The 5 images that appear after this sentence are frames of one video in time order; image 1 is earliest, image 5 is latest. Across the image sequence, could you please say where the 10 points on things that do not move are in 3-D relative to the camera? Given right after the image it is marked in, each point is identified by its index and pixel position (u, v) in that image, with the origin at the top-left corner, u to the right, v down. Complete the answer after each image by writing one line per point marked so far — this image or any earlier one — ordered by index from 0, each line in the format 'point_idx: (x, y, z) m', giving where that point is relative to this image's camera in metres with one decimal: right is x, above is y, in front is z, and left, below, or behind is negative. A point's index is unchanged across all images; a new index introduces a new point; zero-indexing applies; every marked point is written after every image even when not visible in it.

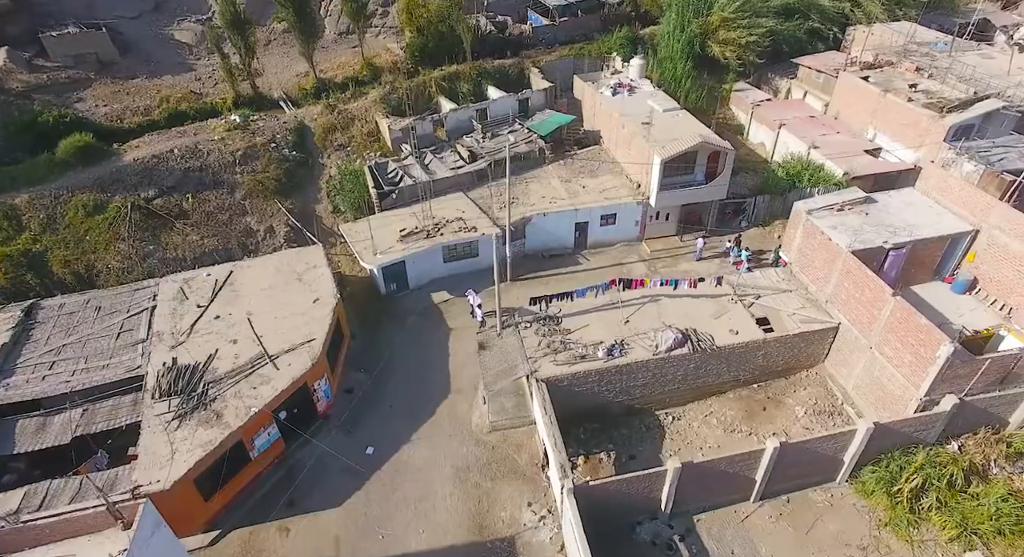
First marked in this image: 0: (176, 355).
0: (-10.4, -2.4, +19.0) m
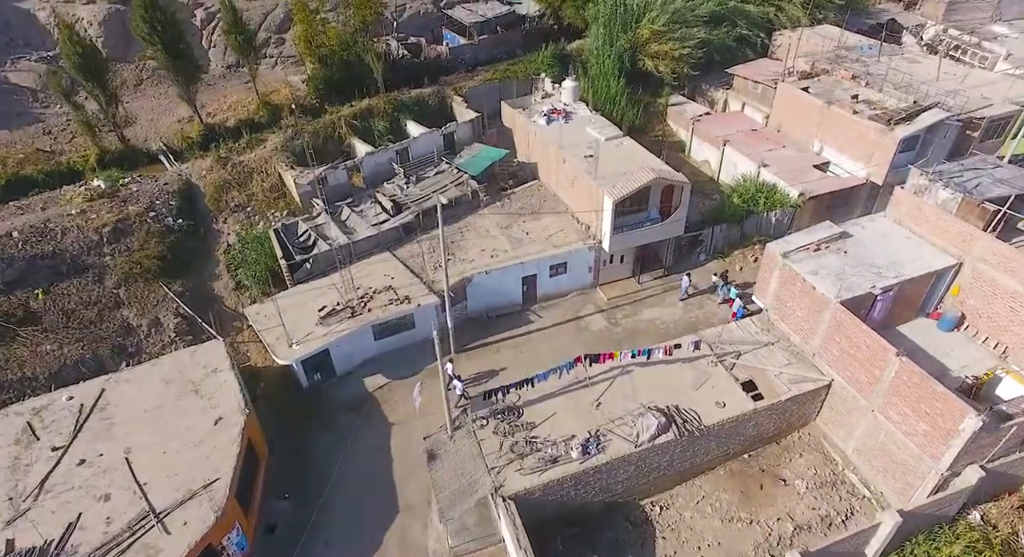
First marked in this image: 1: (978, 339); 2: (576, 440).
0: (-11.3, -5.8, +14.2) m
1: (+14.9, -1.9, +19.8) m
2: (+1.8, -4.5, +17.5) m
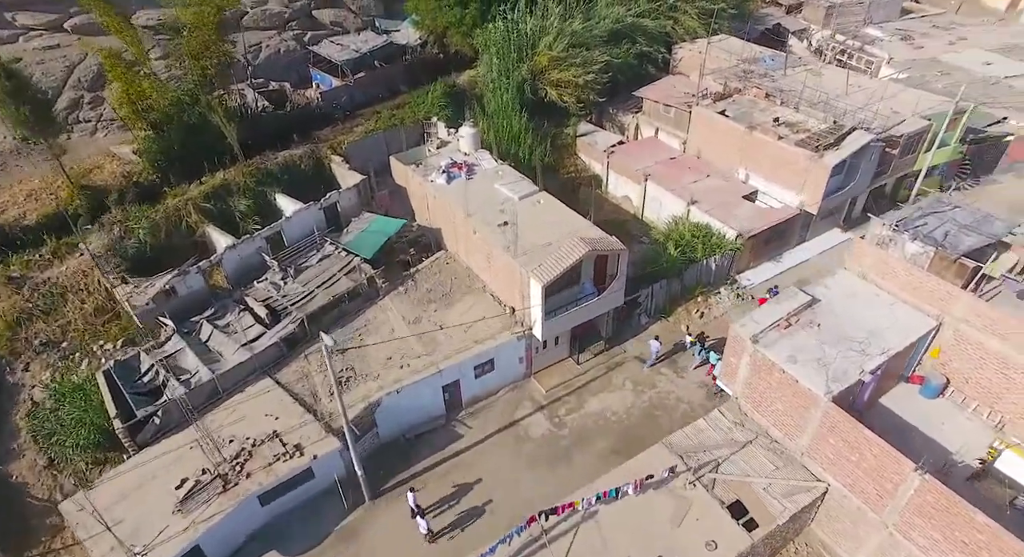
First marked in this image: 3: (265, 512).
0: (-11.5, -10.5, +8.1) m
1: (+13.0, -3.6, +17.6) m
2: (+0.7, -7.7, +13.3) m
3: (-6.7, -6.3, +16.7) m
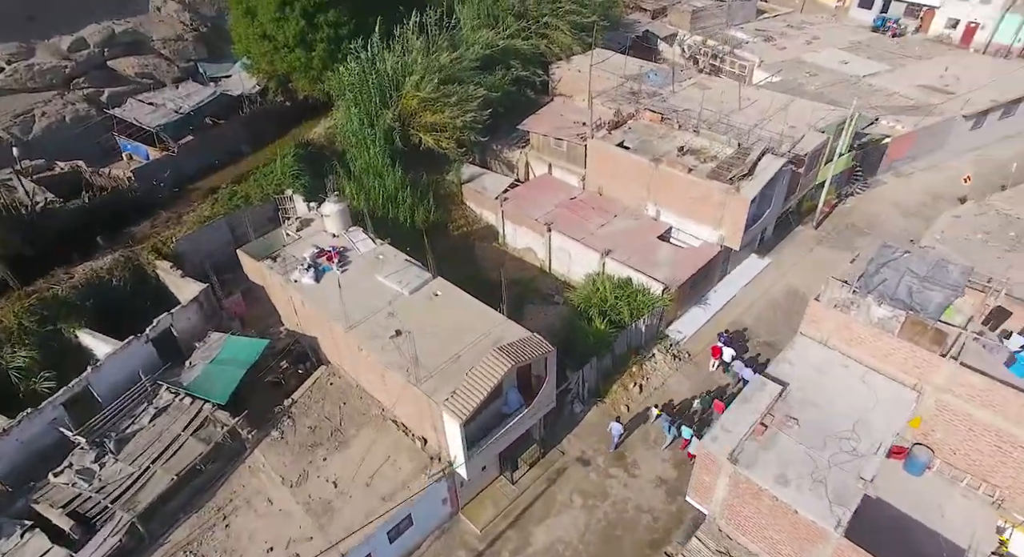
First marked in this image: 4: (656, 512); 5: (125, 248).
0: (-9.9, -15.2, +2.0) m
1: (+11.2, -5.1, +15.5) m
2: (+0.7, -10.8, +9.2) m
3: (-7.4, -10.5, +11.2) m
4: (+4.1, -6.7, +17.7) m
5: (-12.4, +1.1, +19.8) m
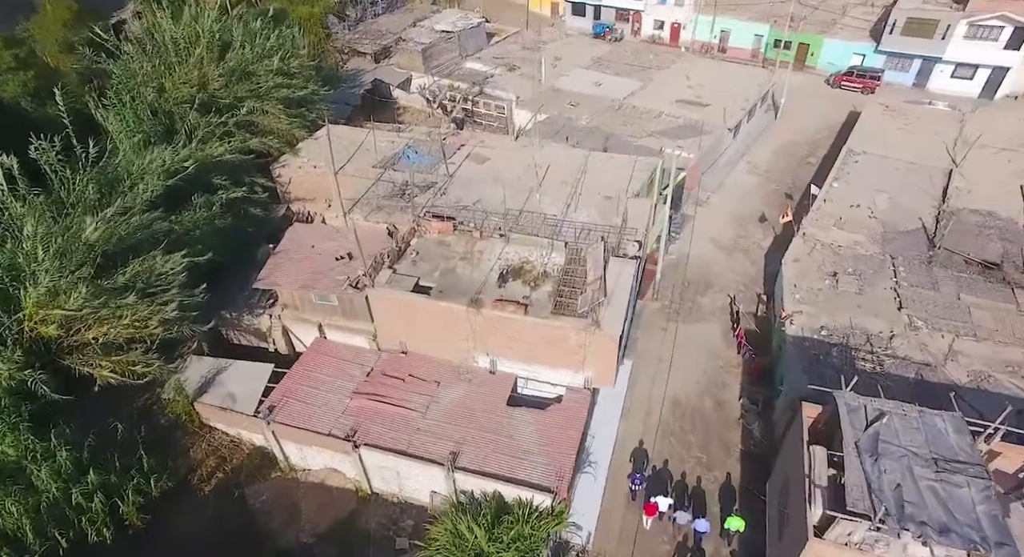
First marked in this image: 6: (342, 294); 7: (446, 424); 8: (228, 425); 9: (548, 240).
0: (-1.2, -22.9, -8.2) m
1: (+9.9, -8.1, +11.5) m
2: (+4.3, -16.1, +2.1) m
3: (-3.6, -18.2, +1.1) m
4: (+3.2, -11.7, +11.1) m
5: (-14.4, -8.9, +6.7) m
6: (-5.0, -0.5, +18.7) m
7: (-1.8, -4.1, +16.9) m
8: (-8.0, -4.3, +17.5) m
9: (+1.1, +1.3, +19.6) m
